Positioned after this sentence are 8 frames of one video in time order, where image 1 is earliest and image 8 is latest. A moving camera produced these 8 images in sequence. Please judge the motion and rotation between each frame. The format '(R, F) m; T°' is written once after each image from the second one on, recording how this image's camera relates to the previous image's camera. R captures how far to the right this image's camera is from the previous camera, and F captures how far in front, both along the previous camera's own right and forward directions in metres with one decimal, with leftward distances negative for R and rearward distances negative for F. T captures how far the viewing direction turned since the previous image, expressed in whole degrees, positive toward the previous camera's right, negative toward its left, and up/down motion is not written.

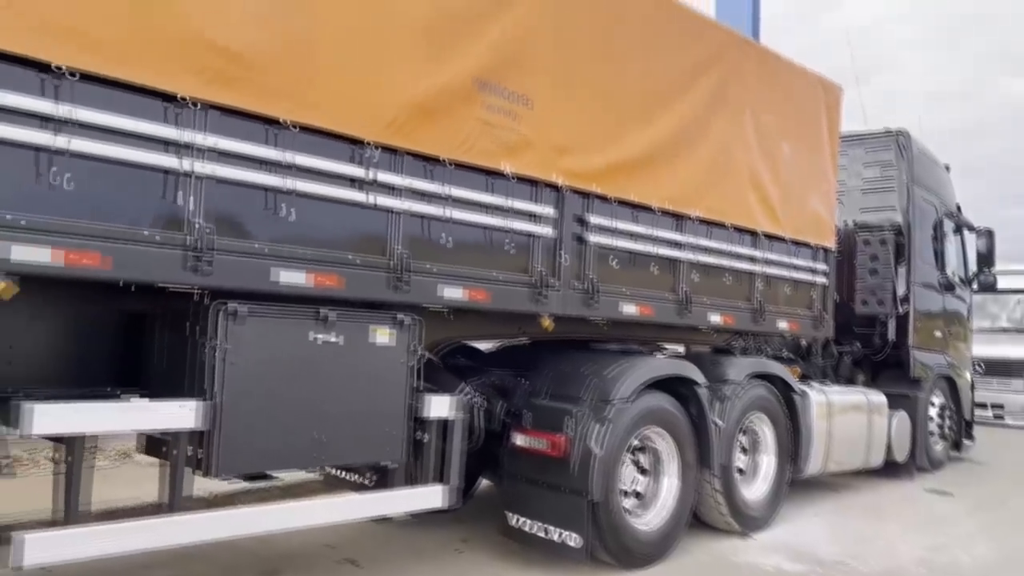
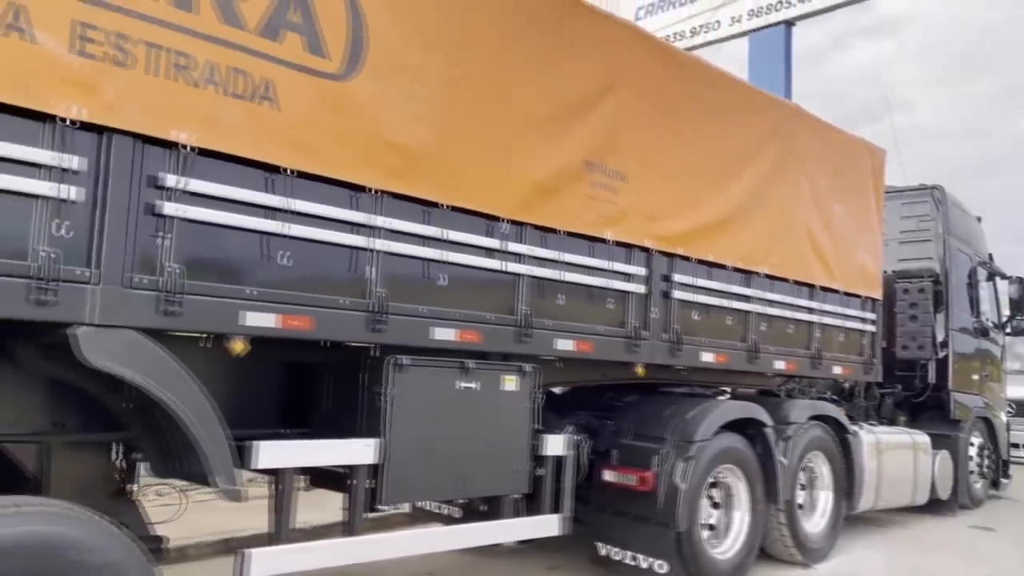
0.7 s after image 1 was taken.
(-0.4, -0.5) m; -1°
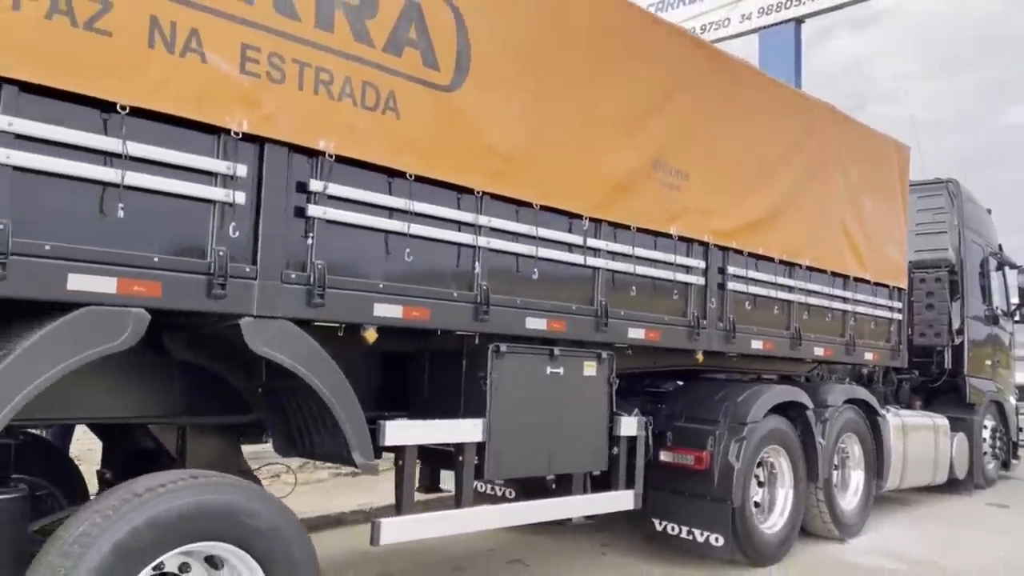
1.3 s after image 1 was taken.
(-0.5, -0.3) m; +1°
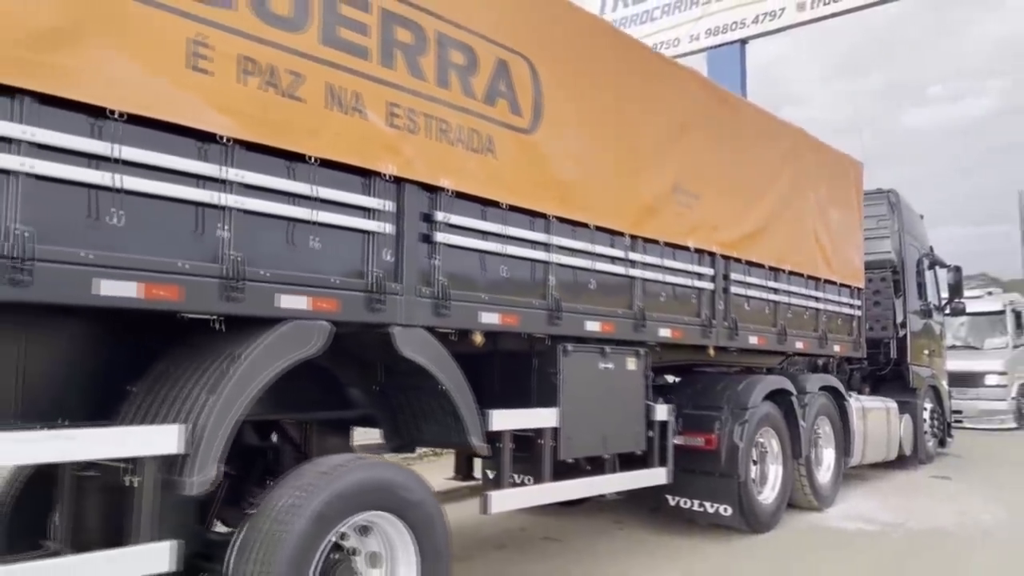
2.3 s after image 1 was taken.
(-0.7, -0.7) m; +5°
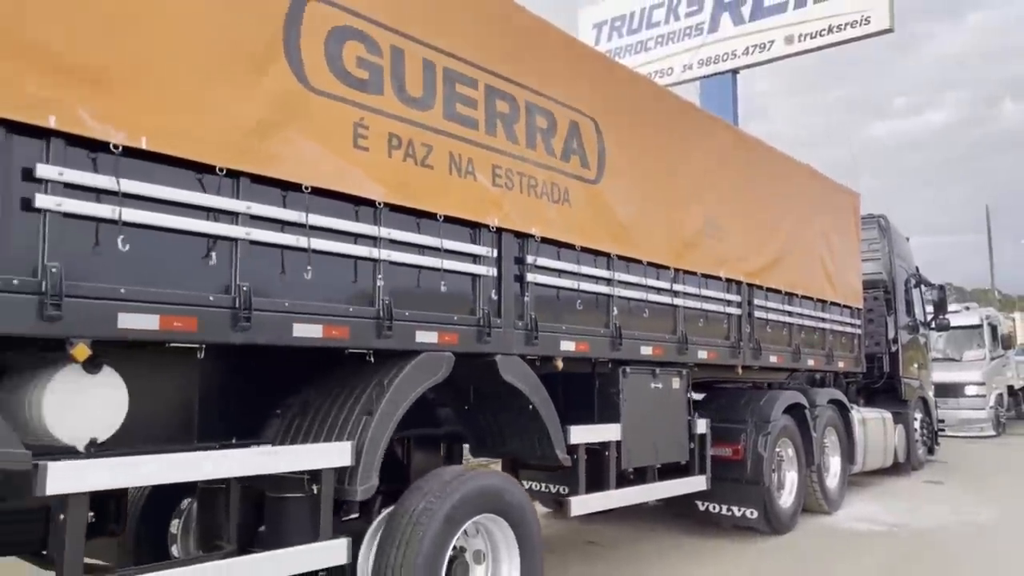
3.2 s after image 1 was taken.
(-0.5, -0.6) m; +2°
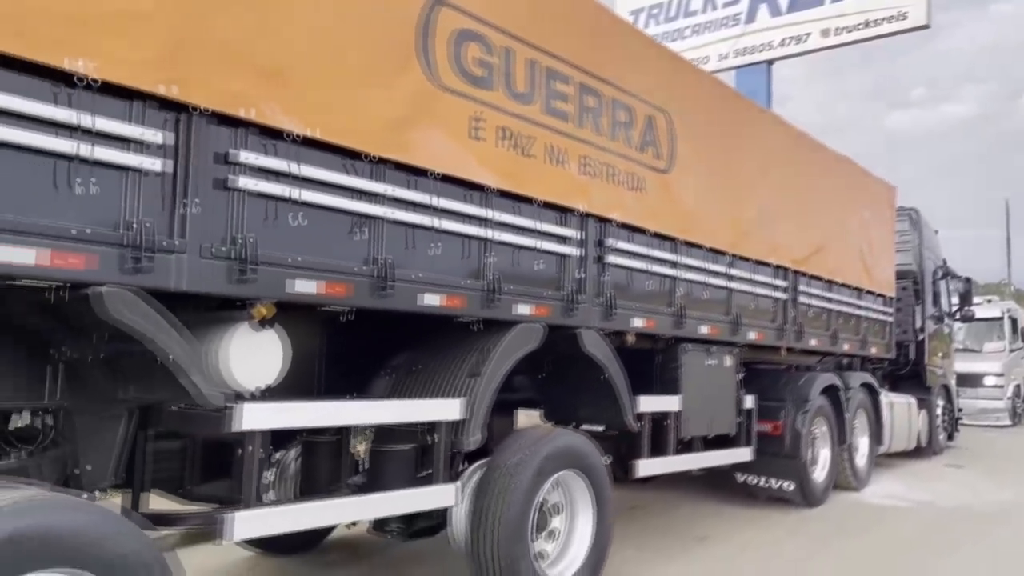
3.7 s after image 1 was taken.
(-0.4, -0.4) m; -1°
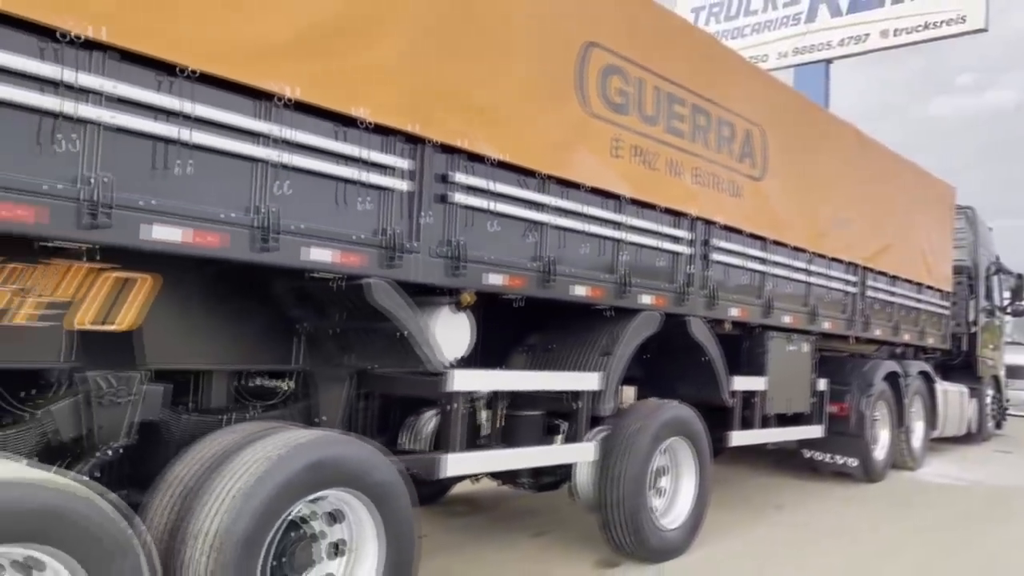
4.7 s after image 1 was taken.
(-0.5, -0.8) m; -2°
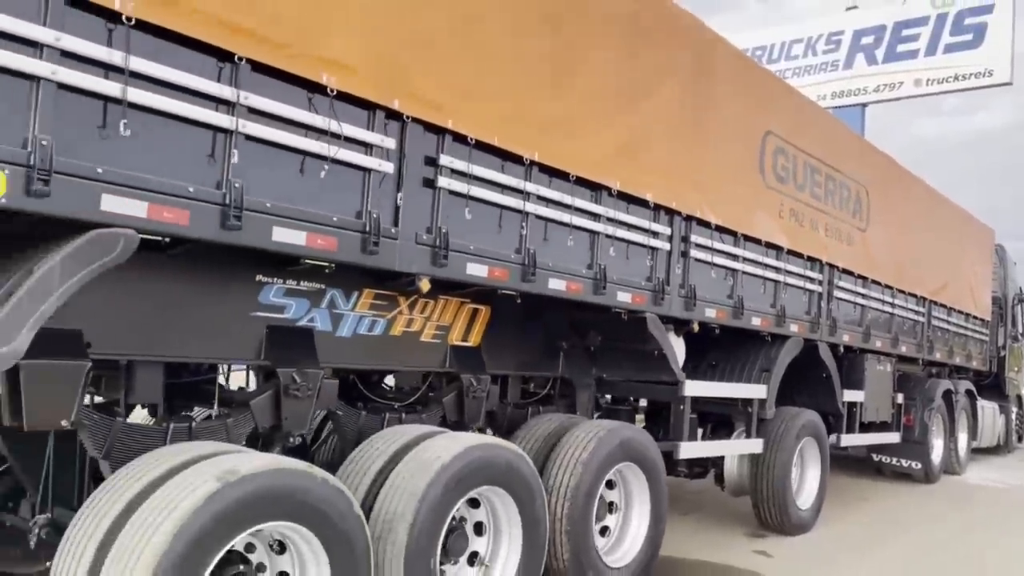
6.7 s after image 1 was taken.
(-1.4, -1.3) m; +1°
